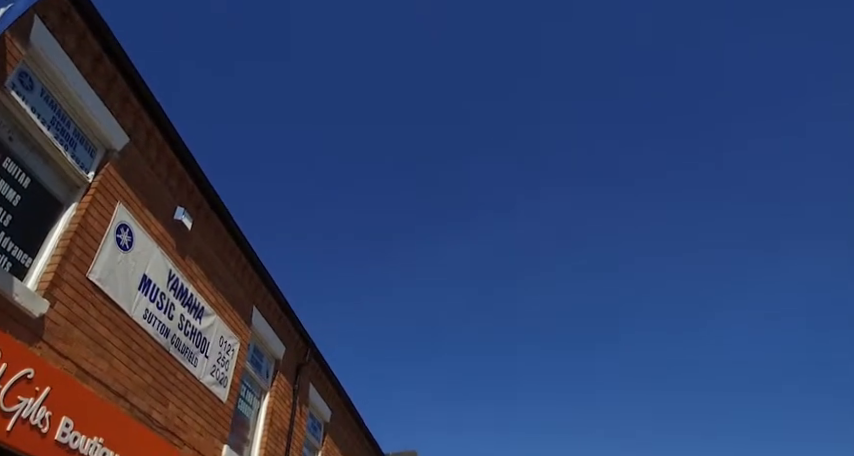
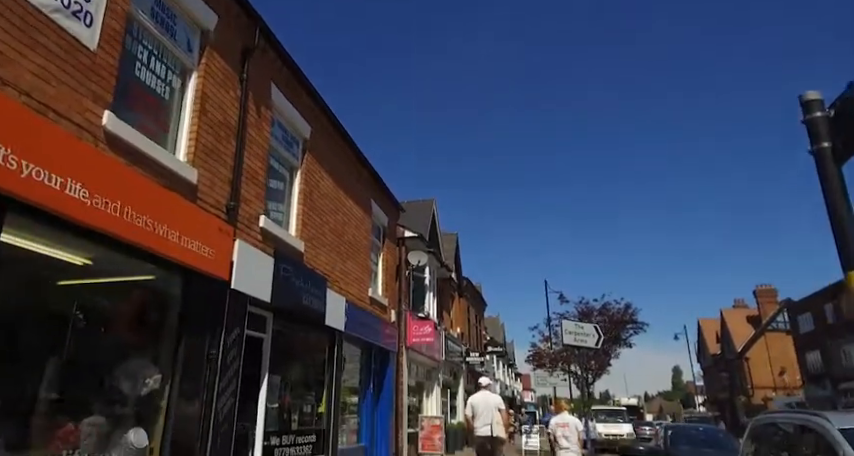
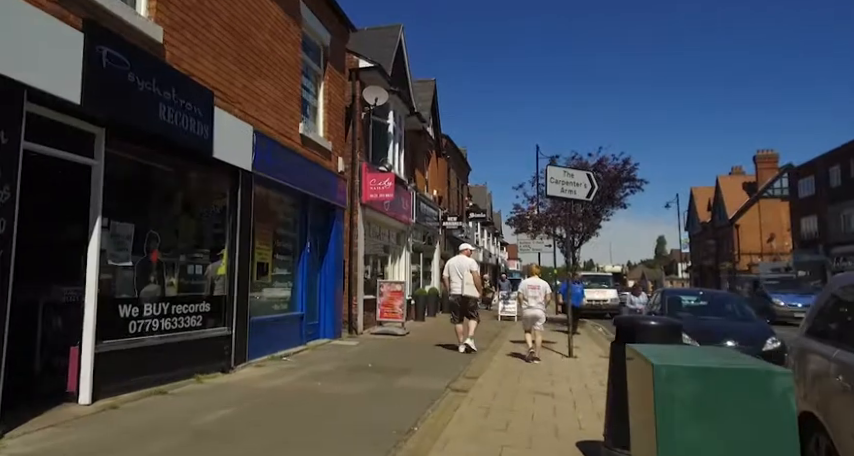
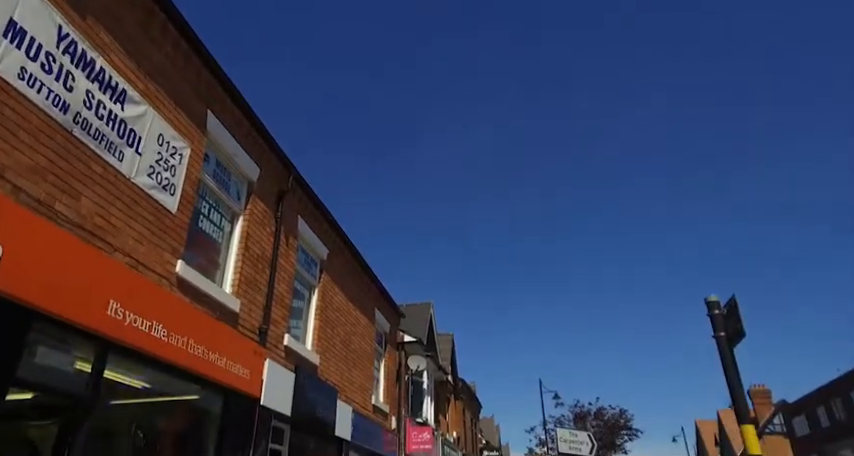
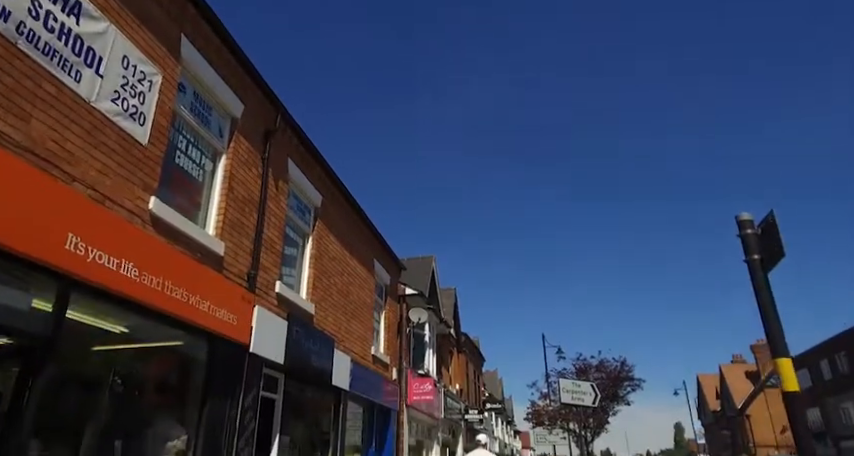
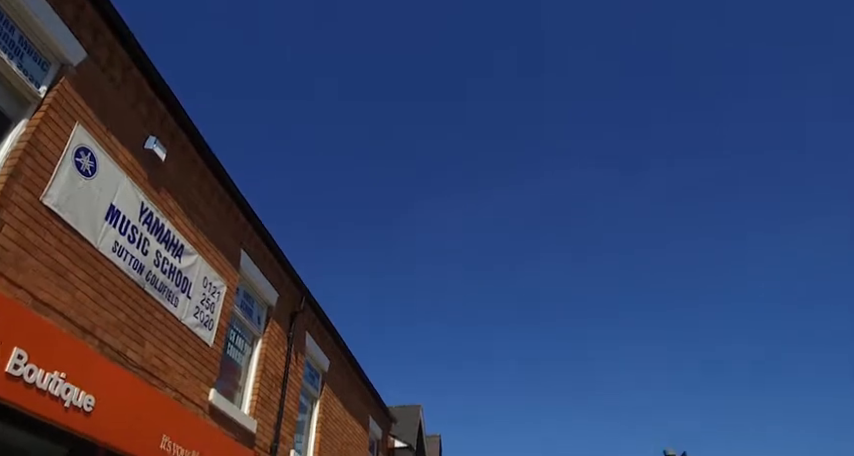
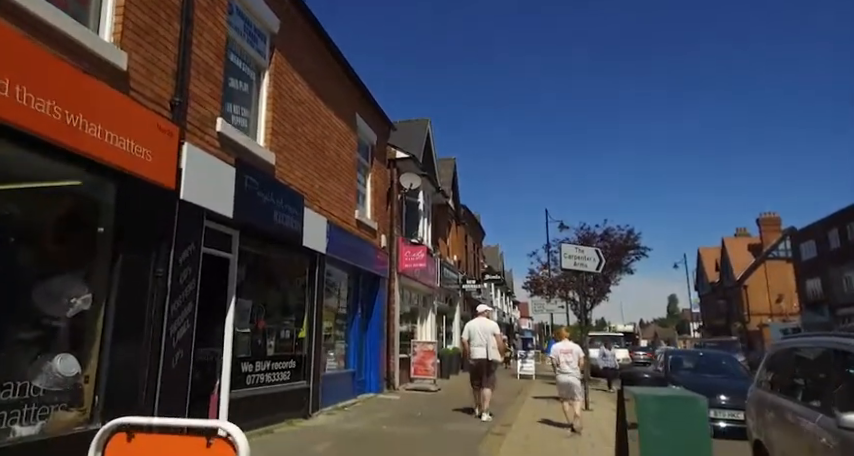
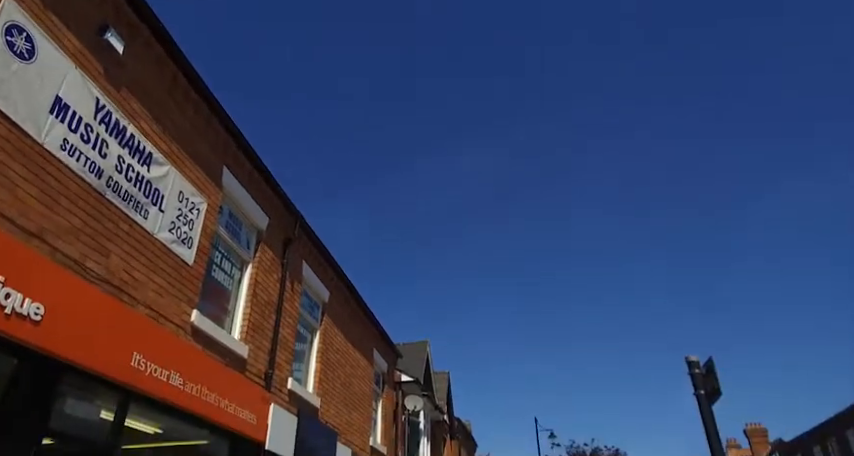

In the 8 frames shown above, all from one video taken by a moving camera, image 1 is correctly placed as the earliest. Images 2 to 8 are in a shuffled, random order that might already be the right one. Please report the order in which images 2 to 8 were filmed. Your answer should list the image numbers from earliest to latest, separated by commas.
6, 8, 4, 5, 2, 7, 3
